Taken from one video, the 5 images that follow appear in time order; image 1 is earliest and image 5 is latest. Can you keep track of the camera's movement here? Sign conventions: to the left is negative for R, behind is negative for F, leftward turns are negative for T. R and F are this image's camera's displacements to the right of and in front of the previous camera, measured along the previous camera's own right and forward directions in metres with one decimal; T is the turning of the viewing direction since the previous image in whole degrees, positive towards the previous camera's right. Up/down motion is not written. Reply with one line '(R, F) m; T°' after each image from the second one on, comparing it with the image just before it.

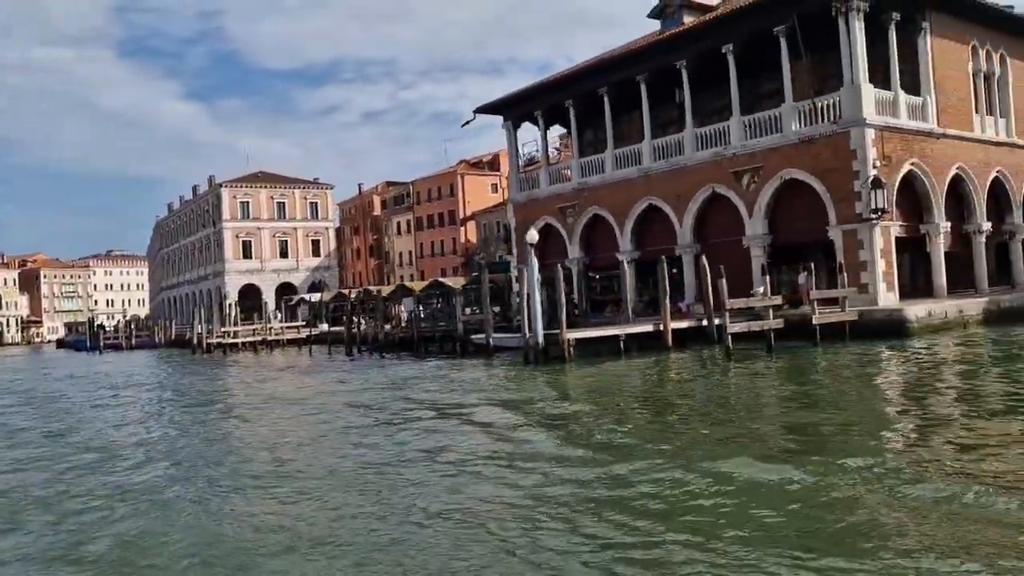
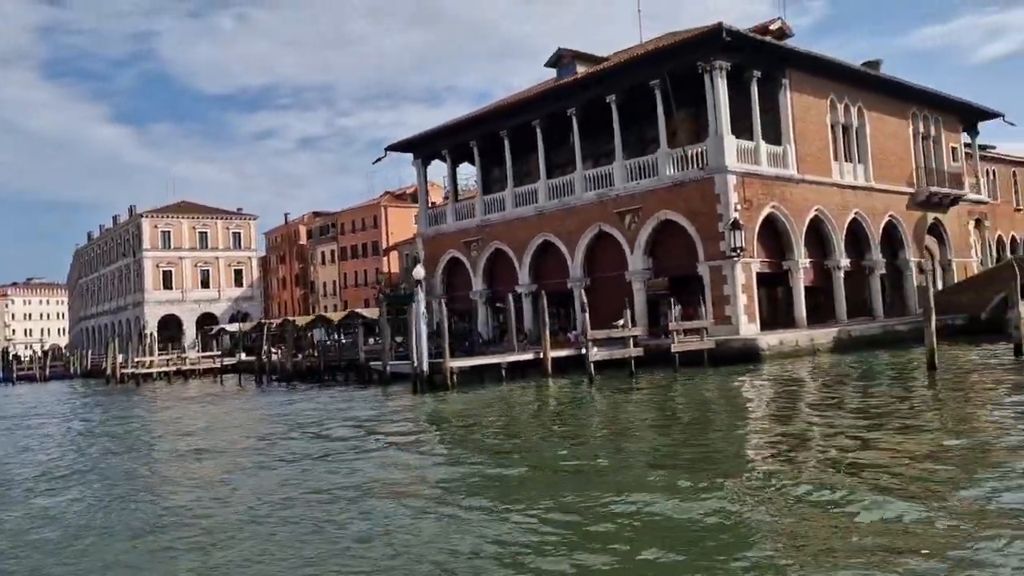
(+1.2, -1.7) m; +4°
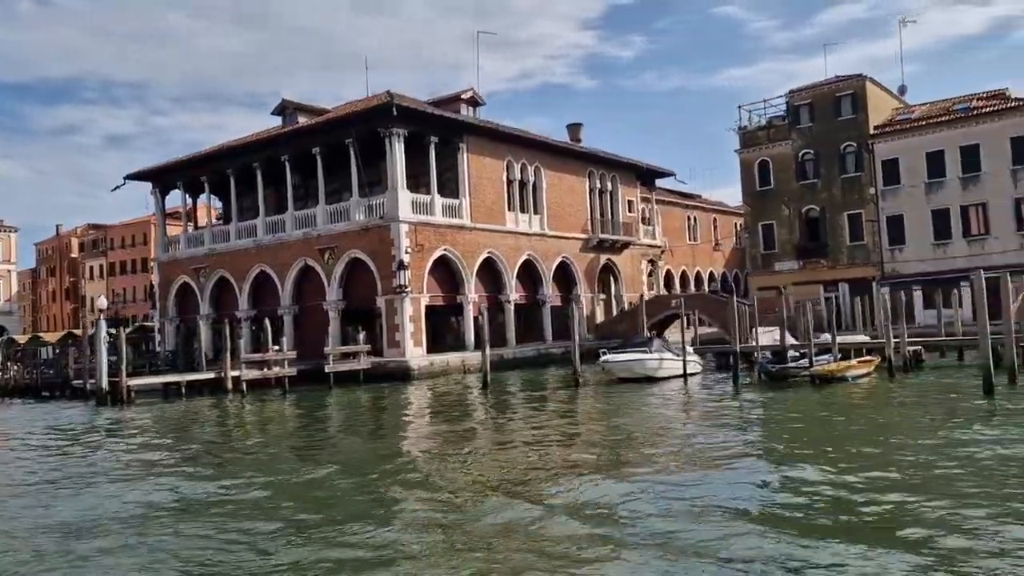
(+4.1, -5.1) m; +12°
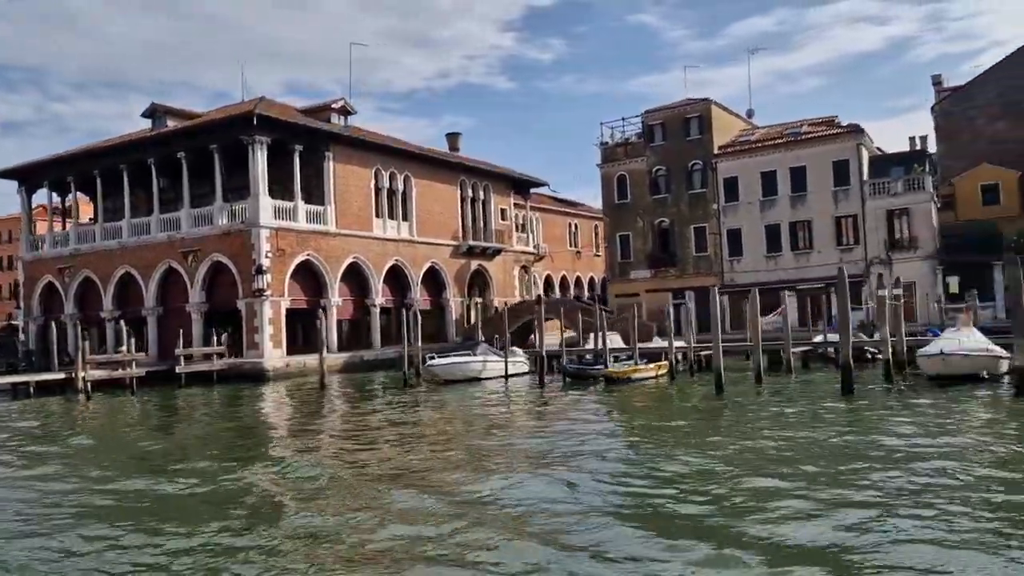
(+2.1, -1.7) m; +6°
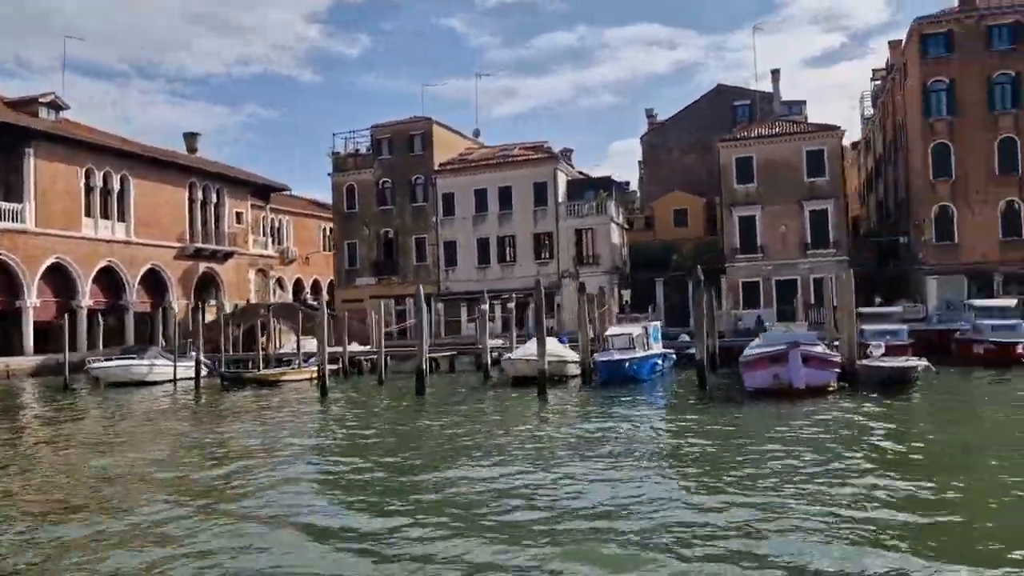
(+3.4, -2.3) m; +13°
